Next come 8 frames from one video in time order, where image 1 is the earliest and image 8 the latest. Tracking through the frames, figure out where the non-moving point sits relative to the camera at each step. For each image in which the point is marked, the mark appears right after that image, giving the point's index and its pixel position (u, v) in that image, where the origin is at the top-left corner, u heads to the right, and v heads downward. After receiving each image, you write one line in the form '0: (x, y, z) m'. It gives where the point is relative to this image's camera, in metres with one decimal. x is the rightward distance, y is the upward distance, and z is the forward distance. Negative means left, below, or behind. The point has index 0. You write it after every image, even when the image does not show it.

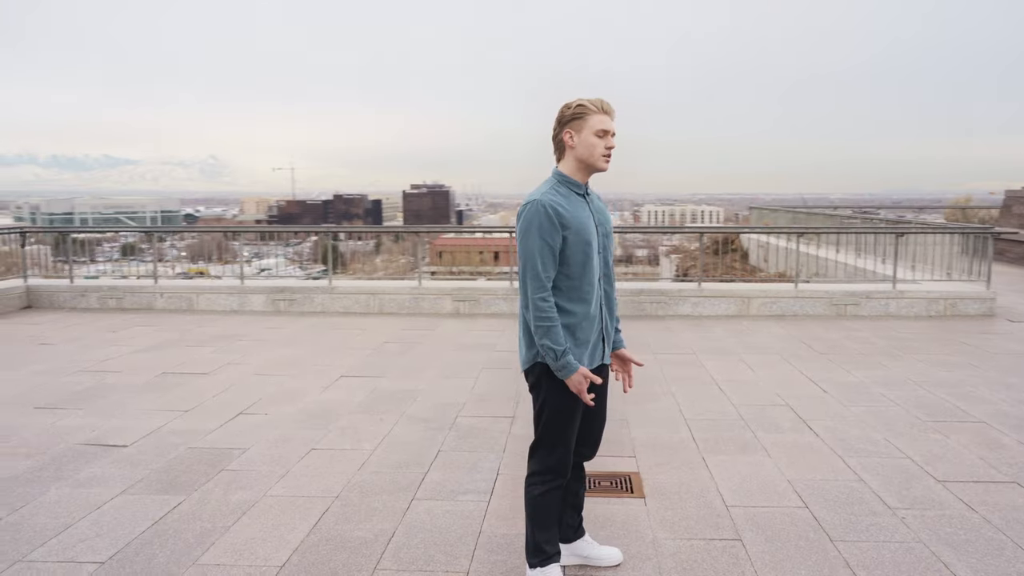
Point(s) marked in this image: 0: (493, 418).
0: (-0.2, -0.9, +5.5) m
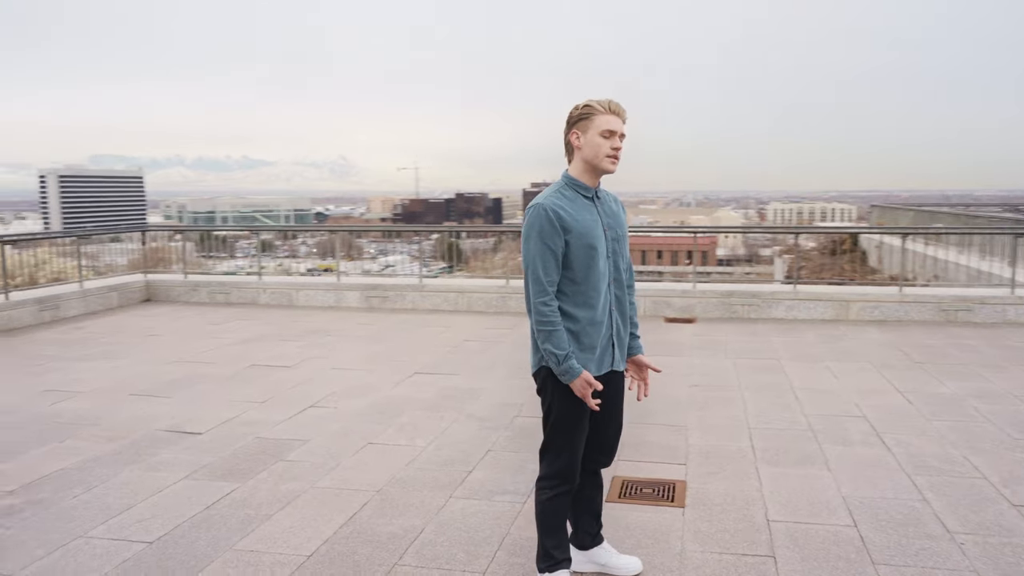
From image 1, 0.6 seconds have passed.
0: (+0.2, -0.9, +5.5) m
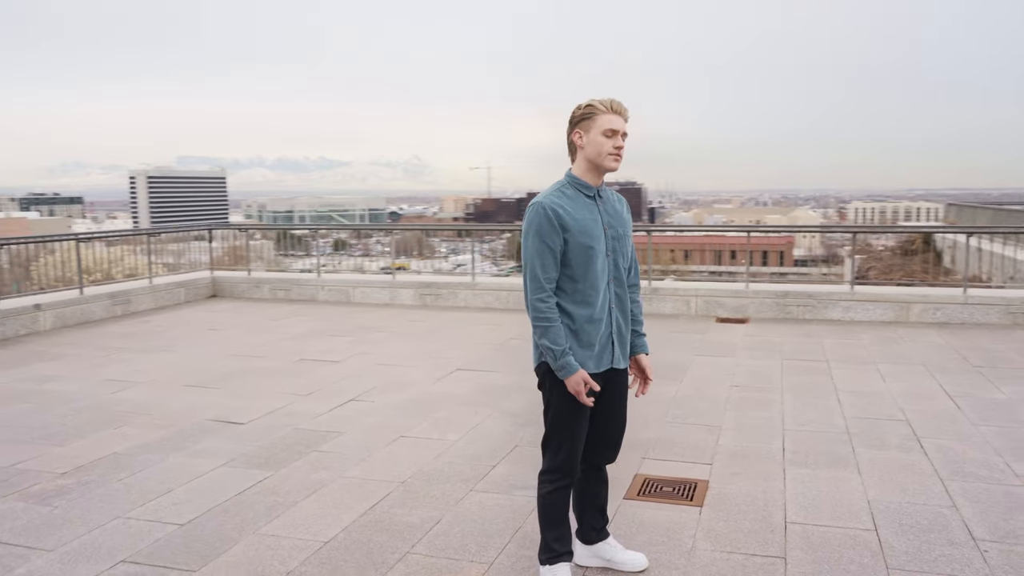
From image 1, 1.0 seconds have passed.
0: (+0.4, -0.8, +5.5) m
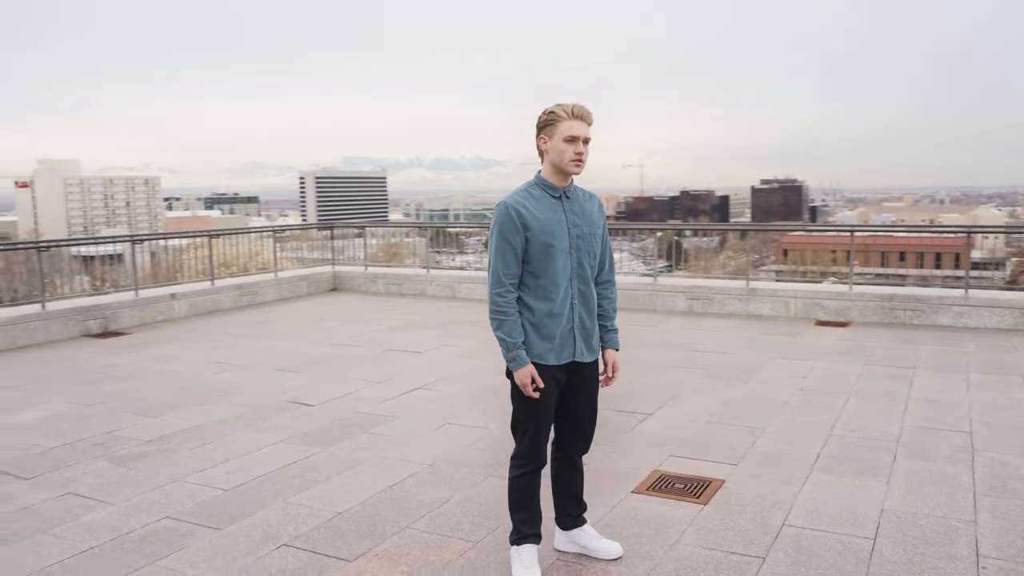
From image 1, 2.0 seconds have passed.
0: (+0.8, -0.8, +5.6) m
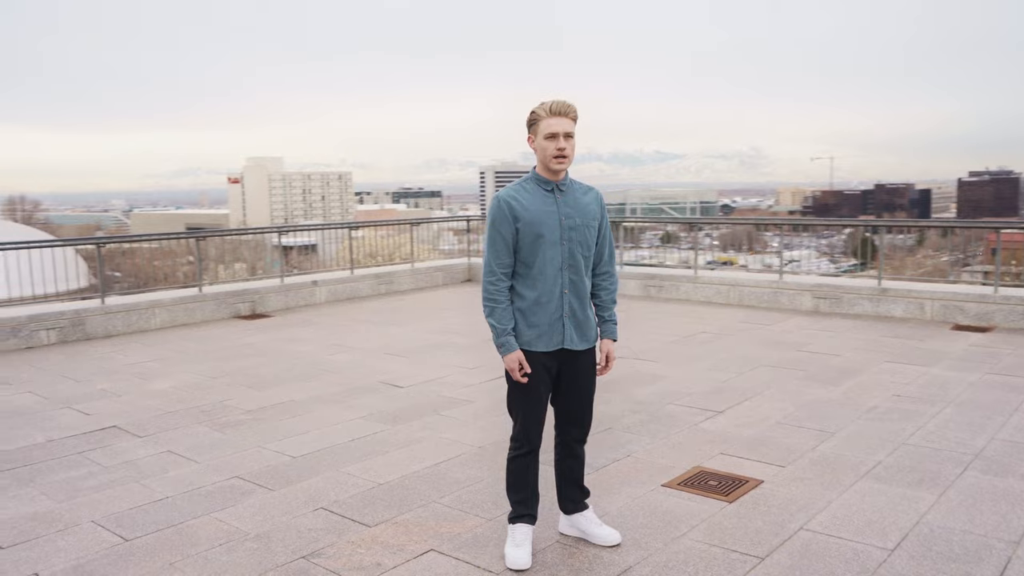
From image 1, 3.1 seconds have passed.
0: (+1.2, -0.8, +5.6) m
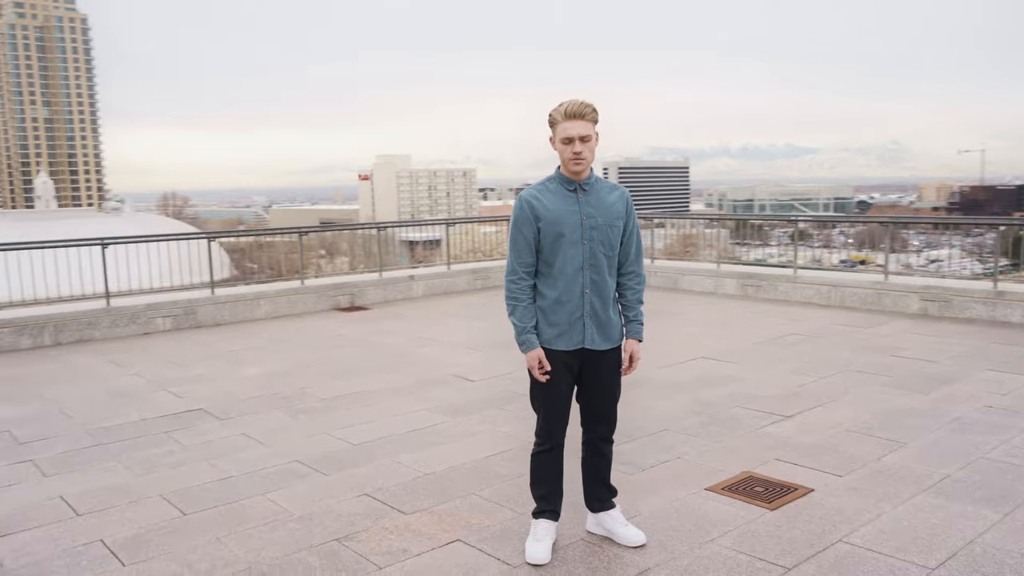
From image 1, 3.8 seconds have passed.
0: (+1.6, -0.8, +5.4) m
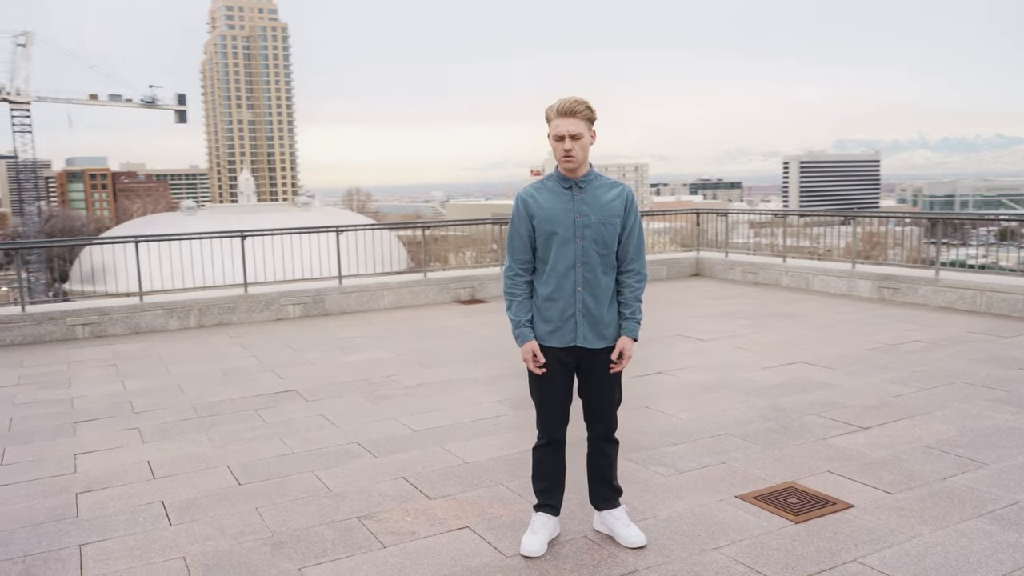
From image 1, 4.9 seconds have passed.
0: (+2.0, -0.8, +5.1) m
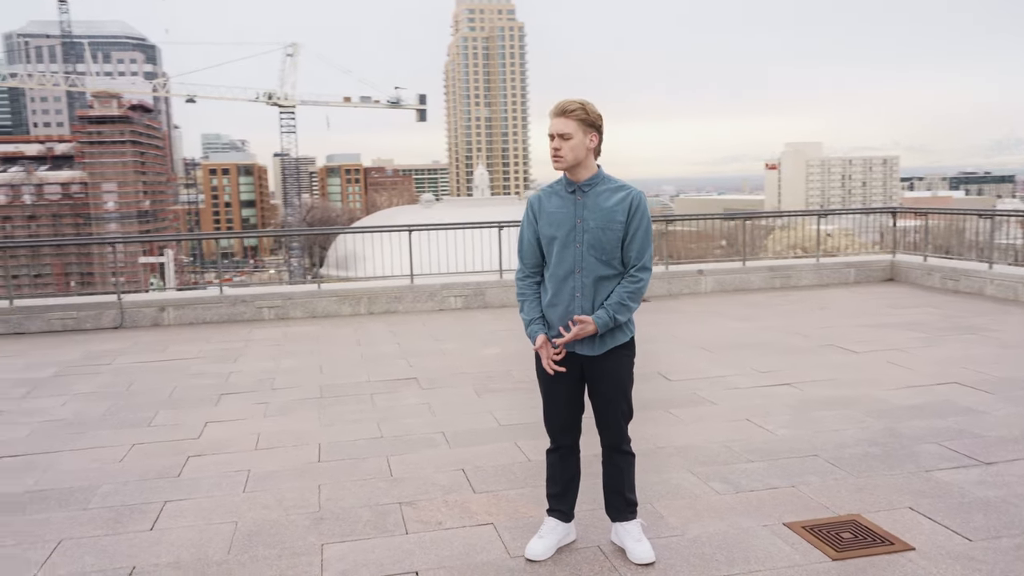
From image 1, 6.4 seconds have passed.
0: (+2.4, -0.9, +4.5) m
